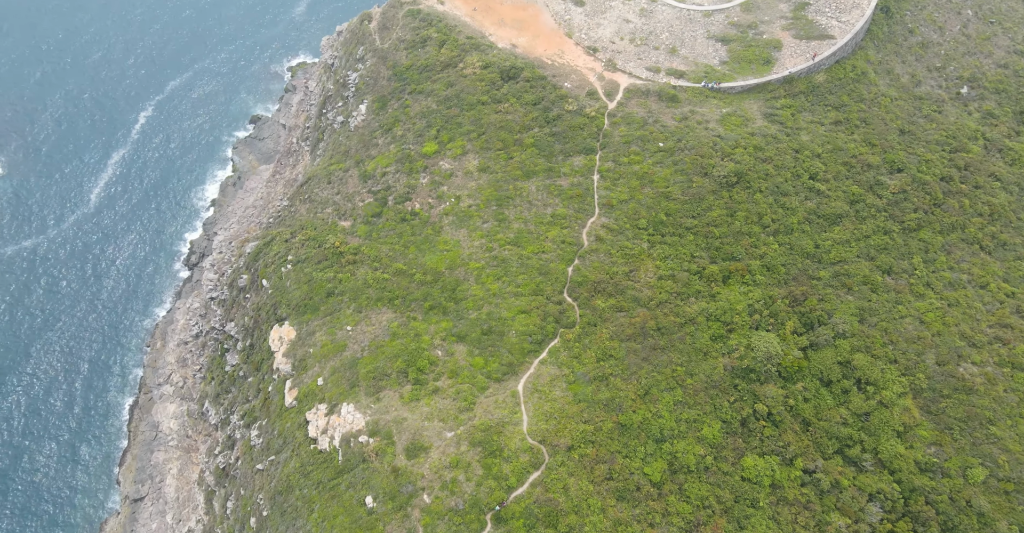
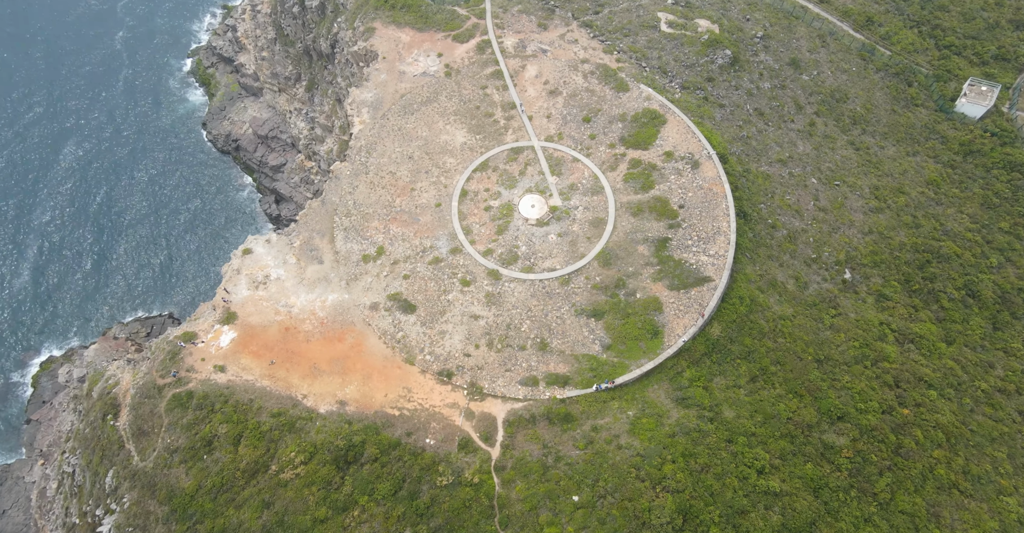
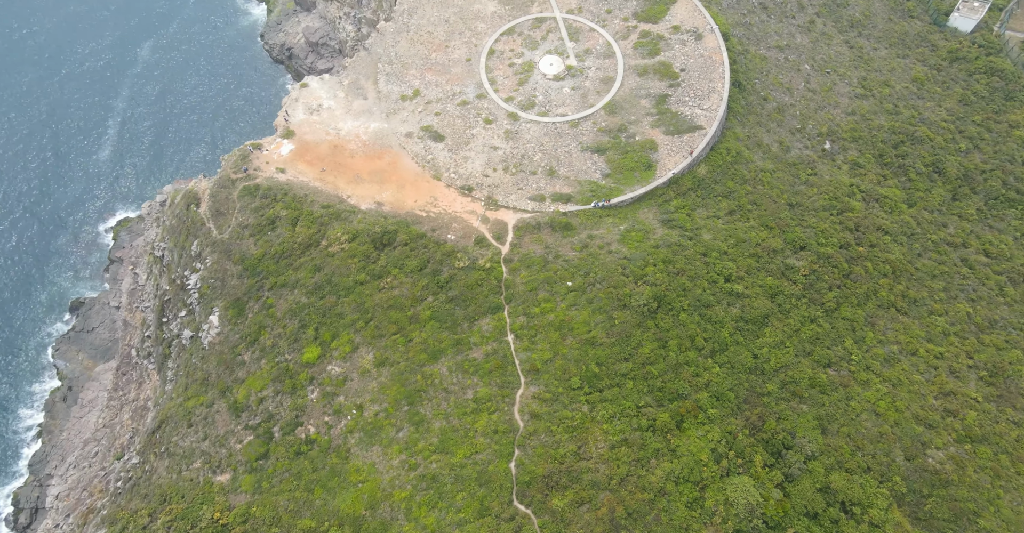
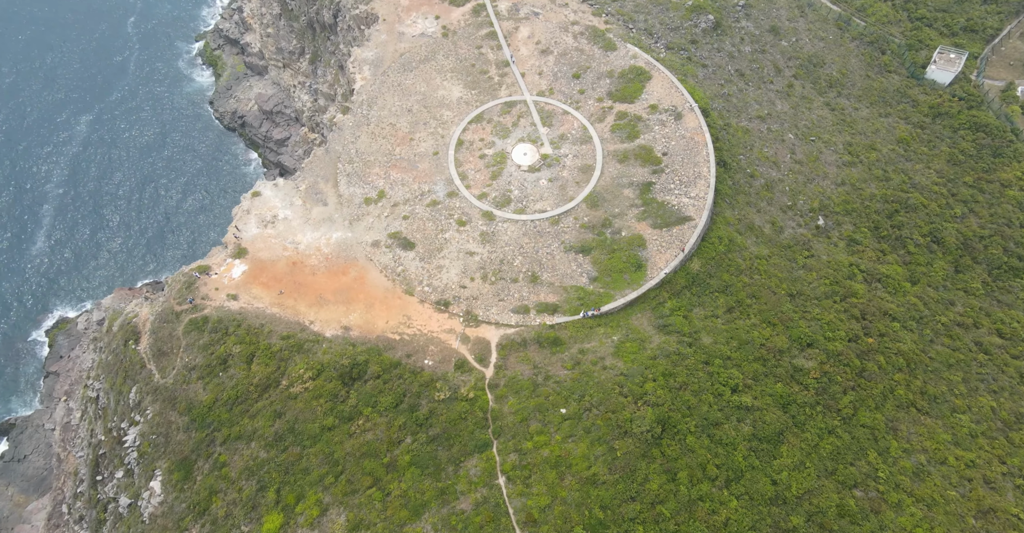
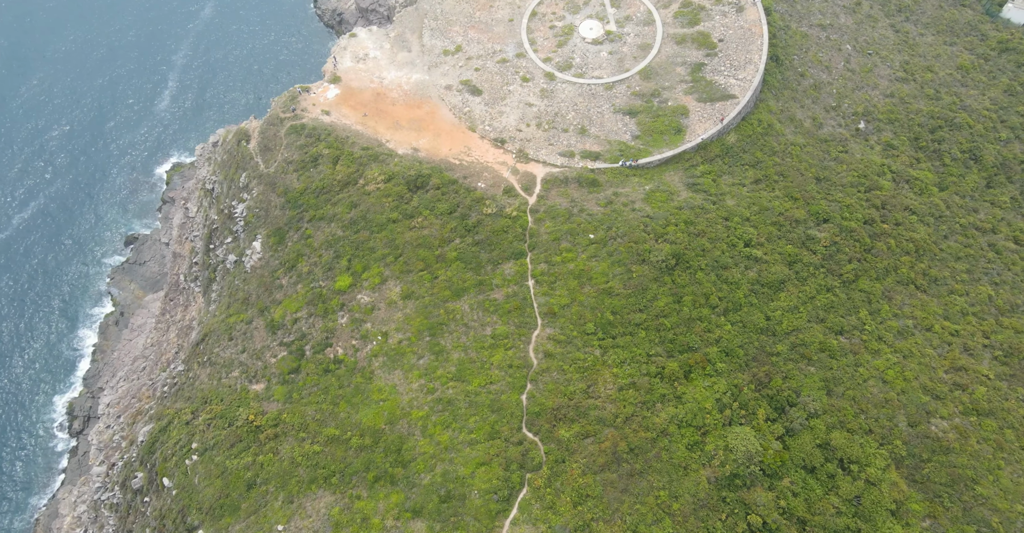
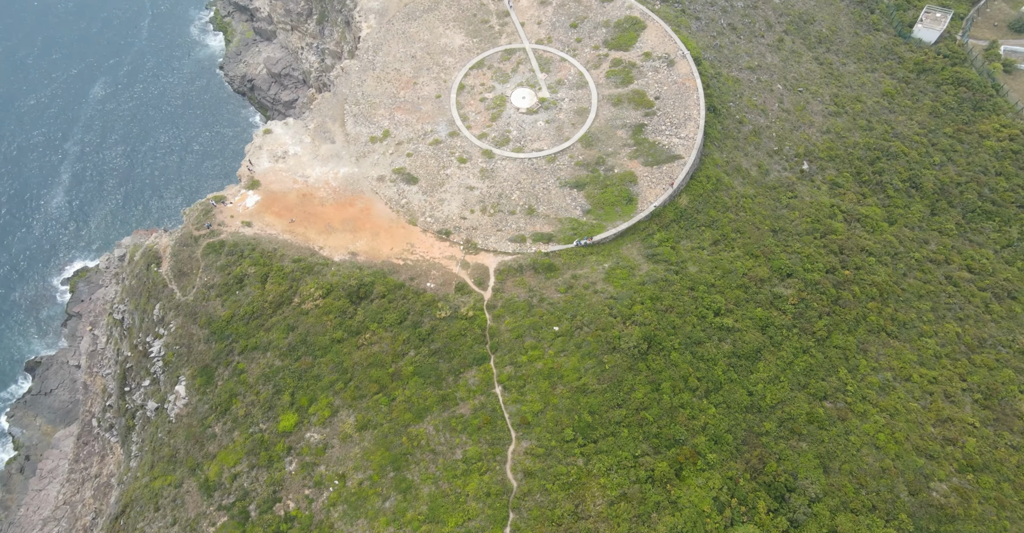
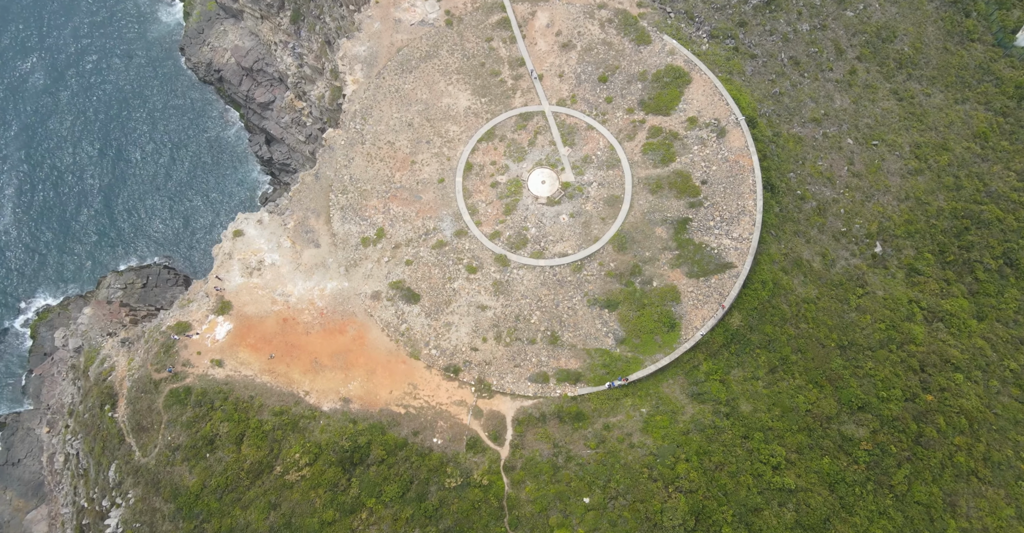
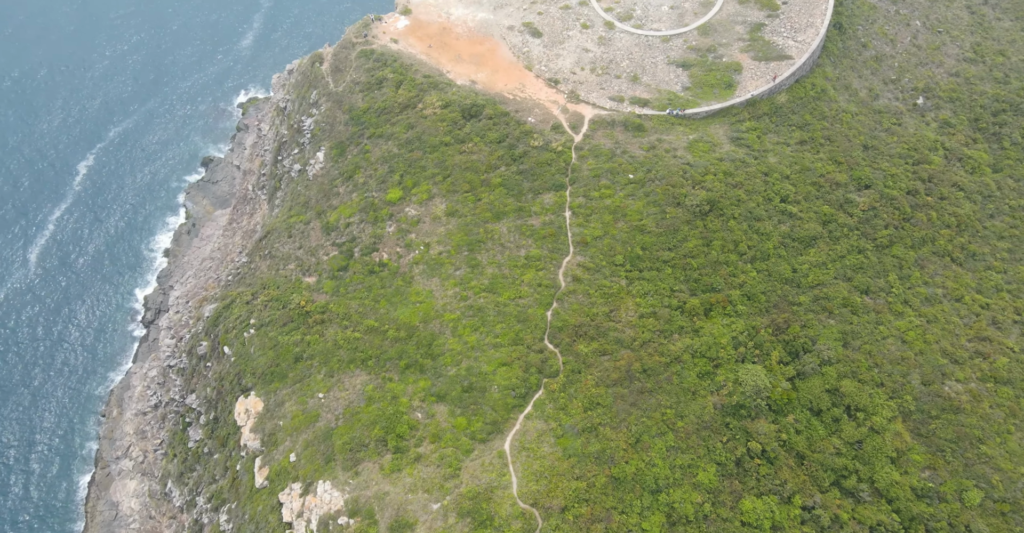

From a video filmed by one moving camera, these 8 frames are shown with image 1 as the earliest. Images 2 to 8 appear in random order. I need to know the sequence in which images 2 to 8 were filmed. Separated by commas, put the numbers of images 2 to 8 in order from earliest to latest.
8, 5, 3, 6, 4, 2, 7
